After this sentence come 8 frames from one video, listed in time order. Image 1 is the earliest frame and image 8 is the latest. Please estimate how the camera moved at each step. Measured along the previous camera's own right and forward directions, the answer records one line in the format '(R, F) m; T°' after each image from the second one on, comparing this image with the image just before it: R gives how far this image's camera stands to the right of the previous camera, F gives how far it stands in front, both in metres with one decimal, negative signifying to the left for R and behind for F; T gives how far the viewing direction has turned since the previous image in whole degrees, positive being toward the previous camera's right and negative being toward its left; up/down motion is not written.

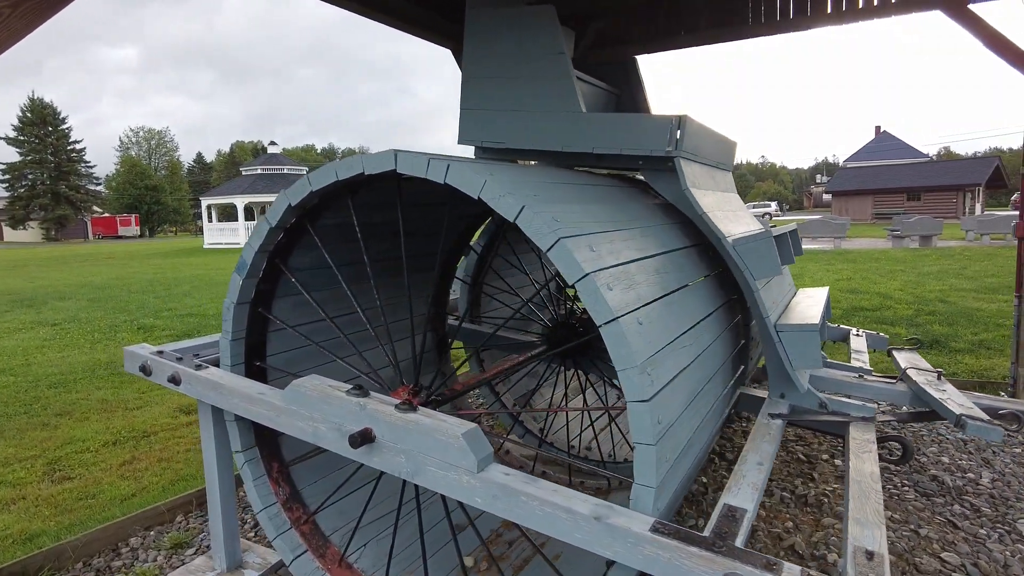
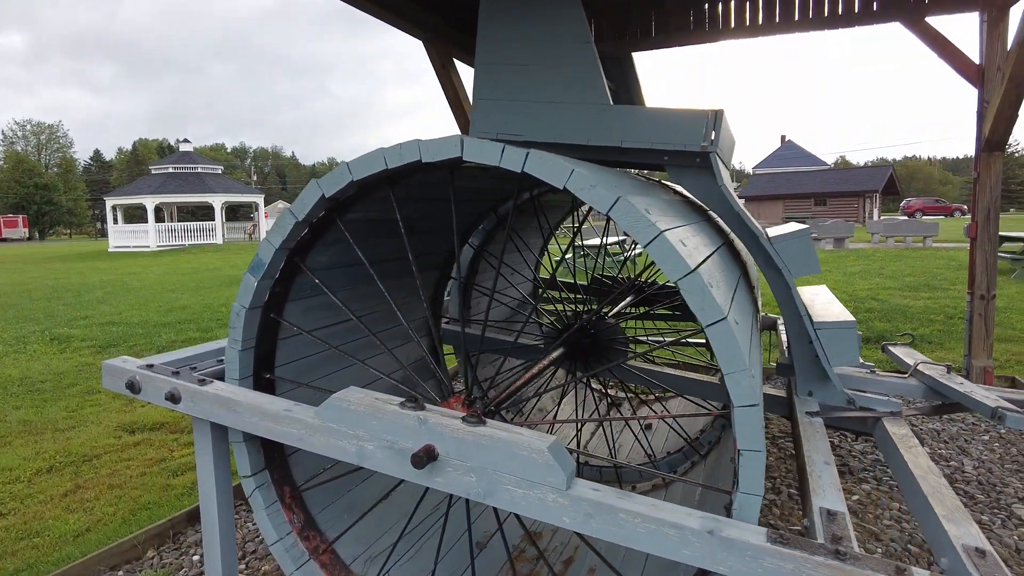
(-0.4, +0.2) m; +7°
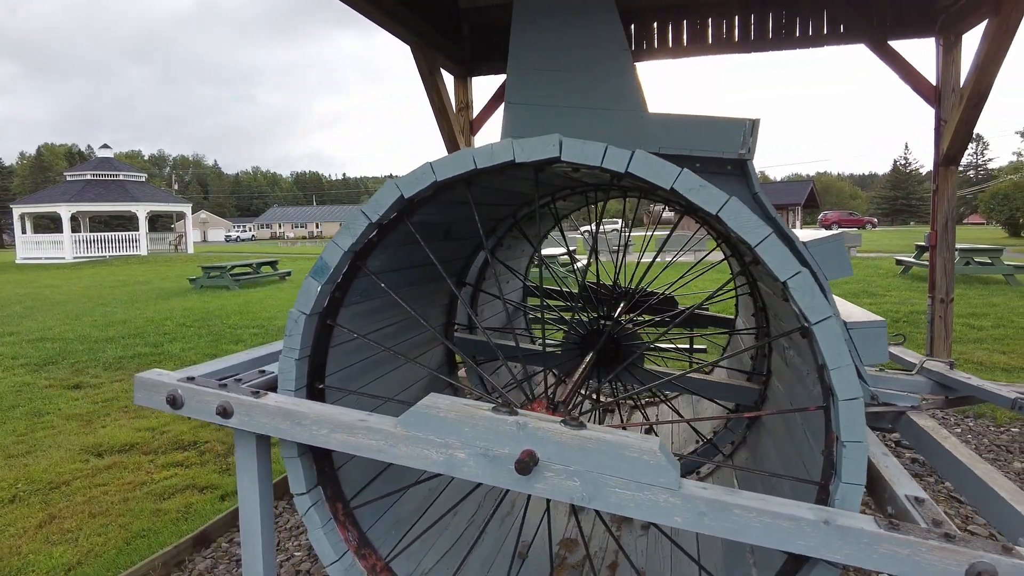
(-0.5, 0.0) m; +6°
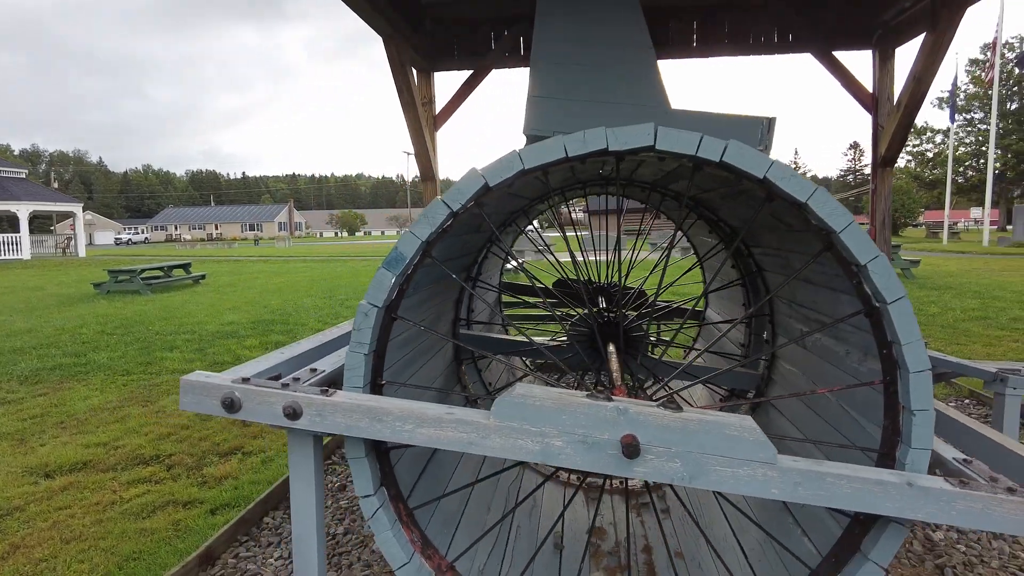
(-0.5, 0.0) m; +8°
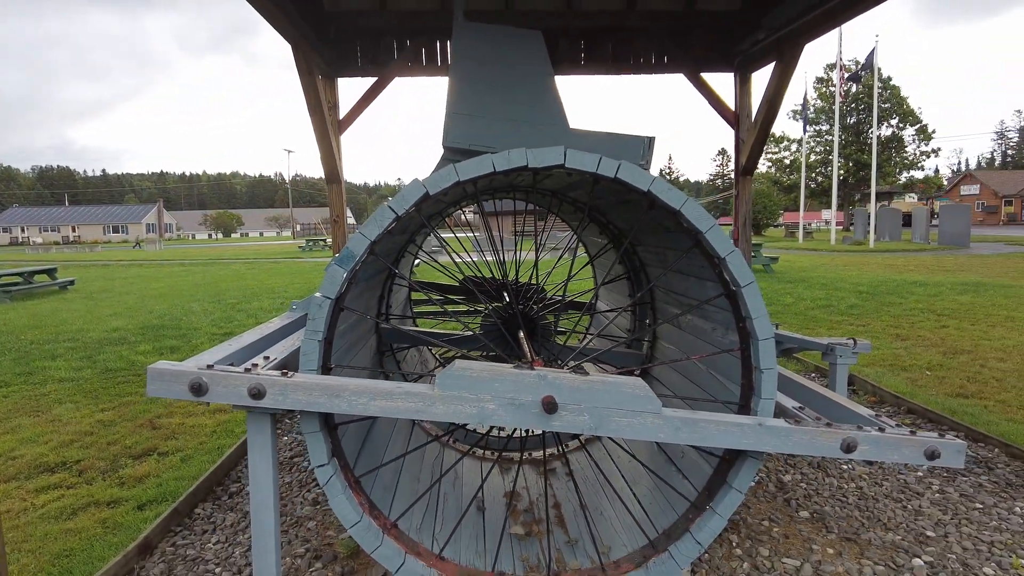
(-0.2, -0.4) m; +10°
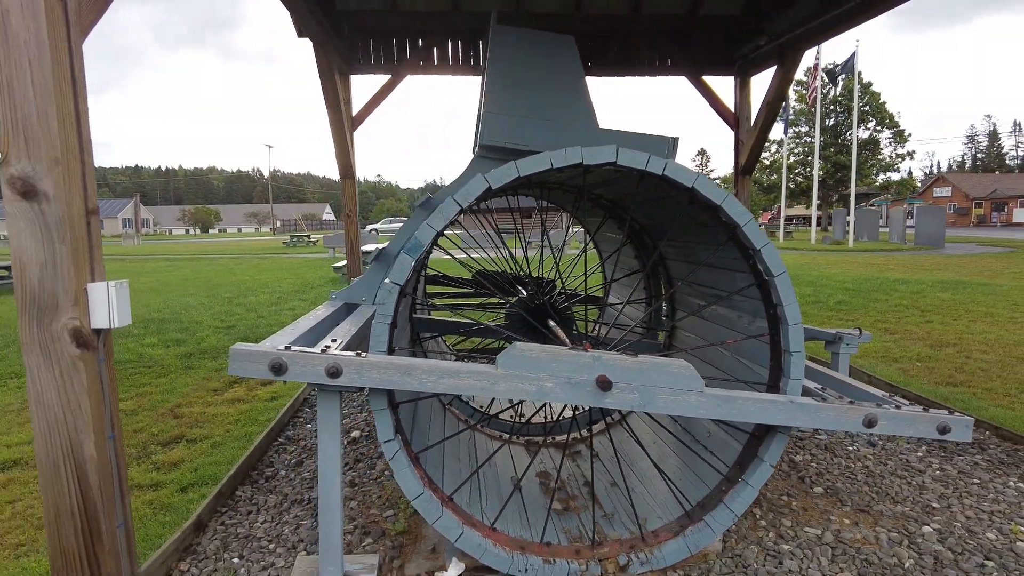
(-0.3, -0.2) m; +2°
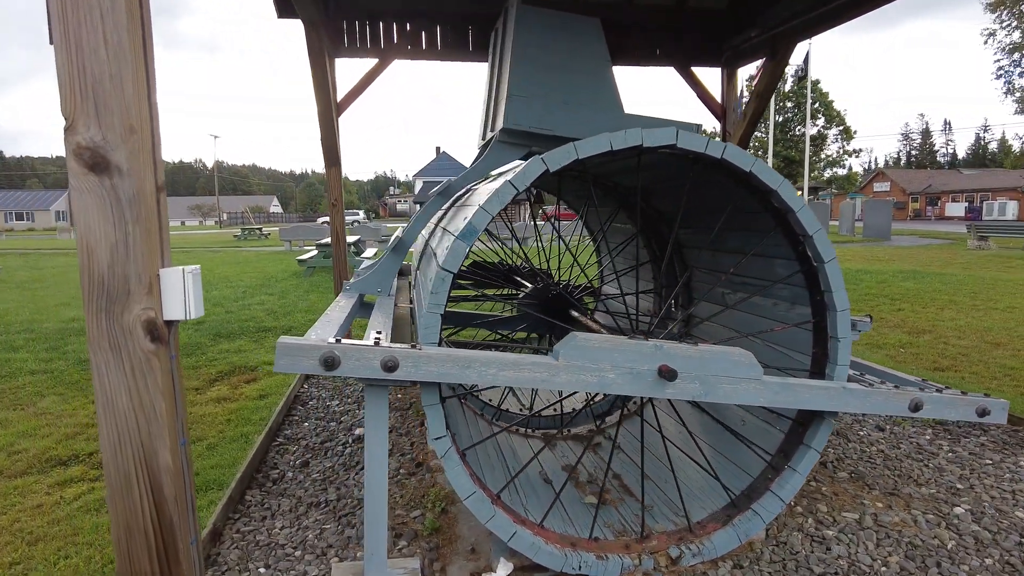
(-0.4, +0.1) m; +4°
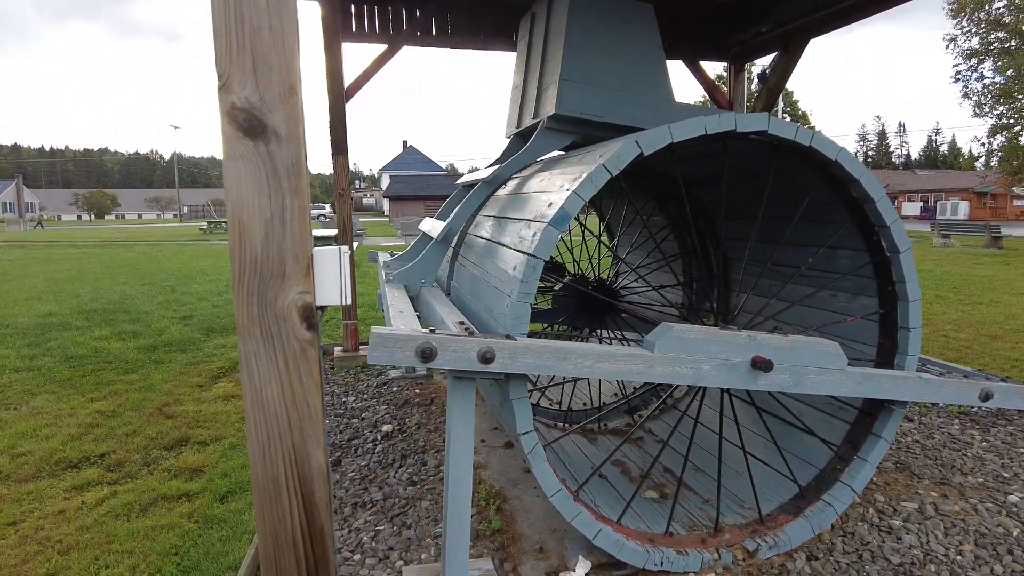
(-0.5, +0.1) m; +3°
